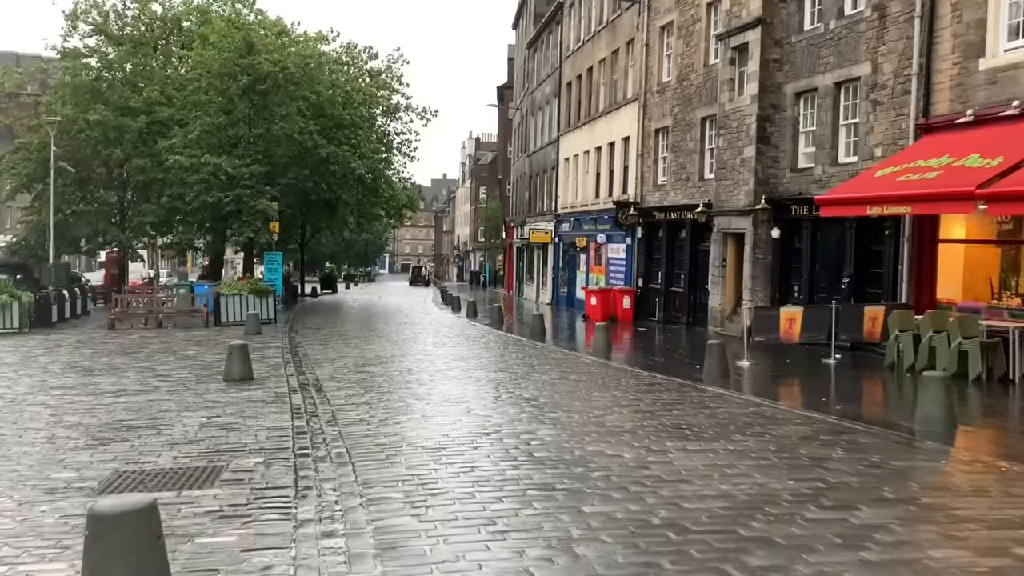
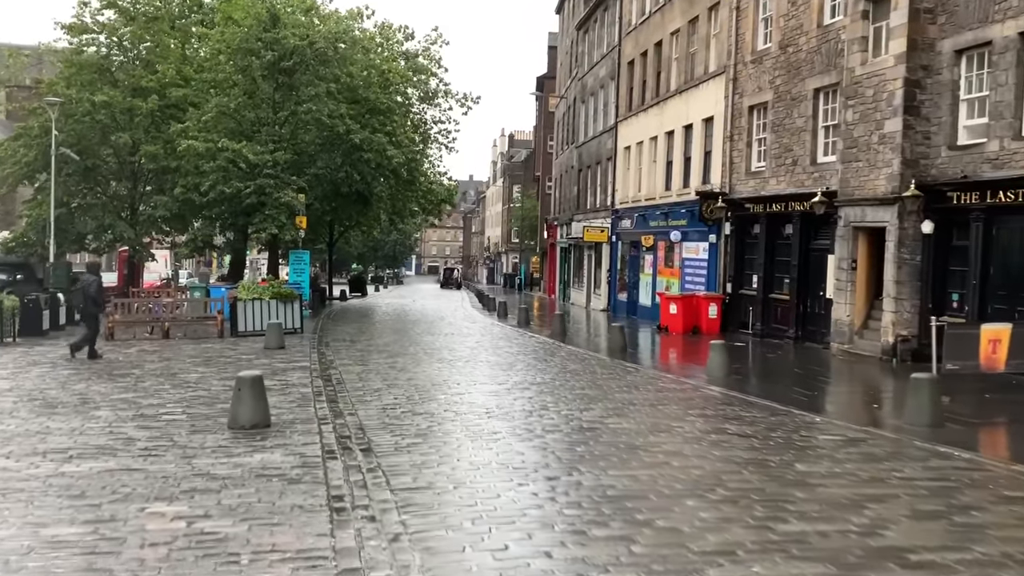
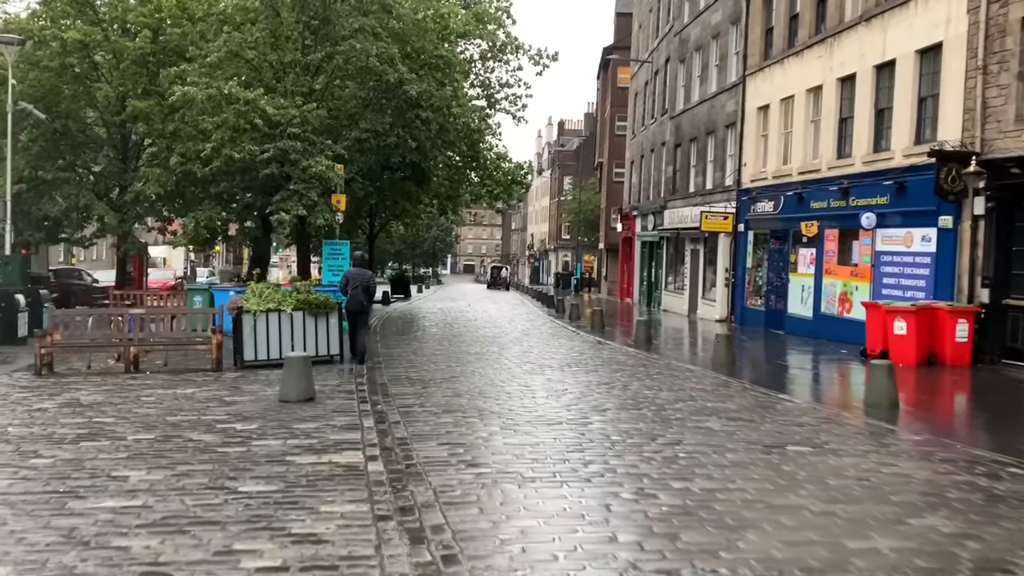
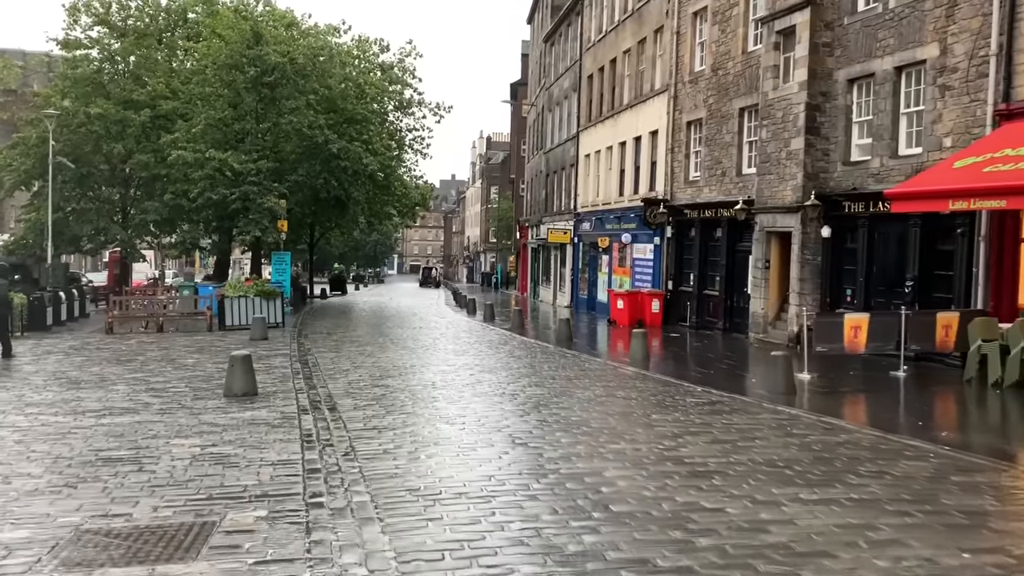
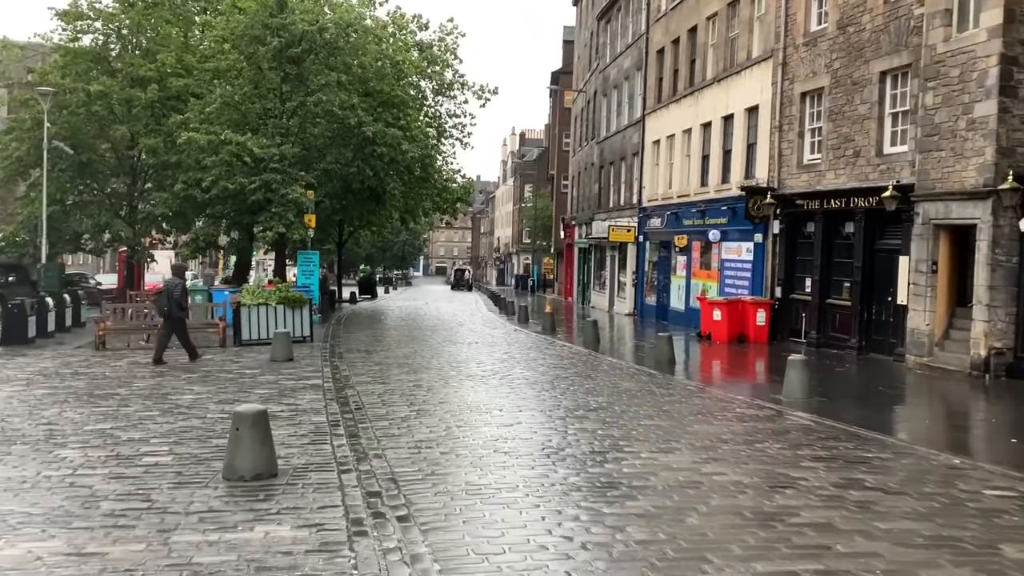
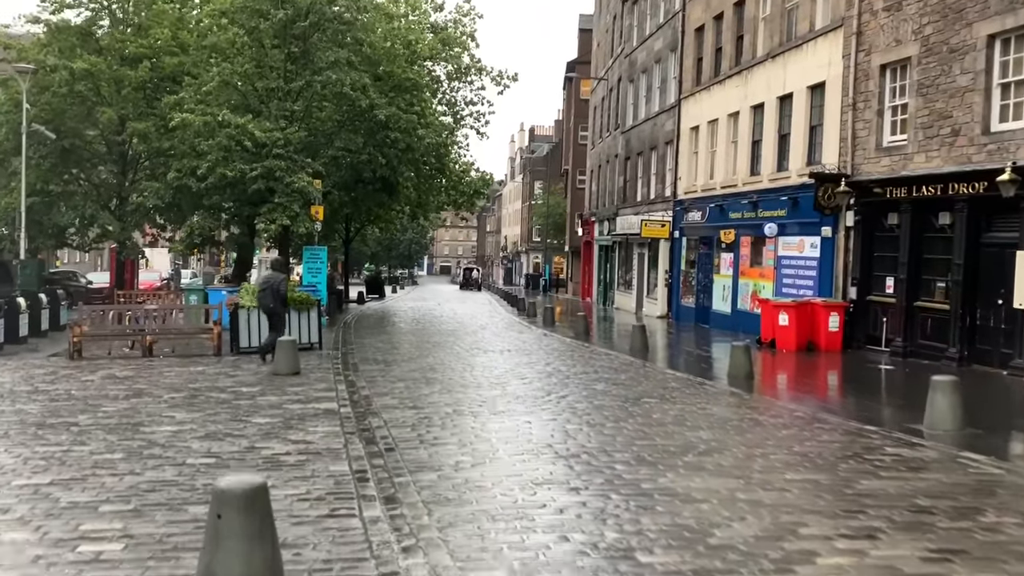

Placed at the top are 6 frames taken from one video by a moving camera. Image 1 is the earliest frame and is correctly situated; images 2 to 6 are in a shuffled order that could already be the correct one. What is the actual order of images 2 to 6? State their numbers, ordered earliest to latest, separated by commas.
4, 2, 5, 6, 3
